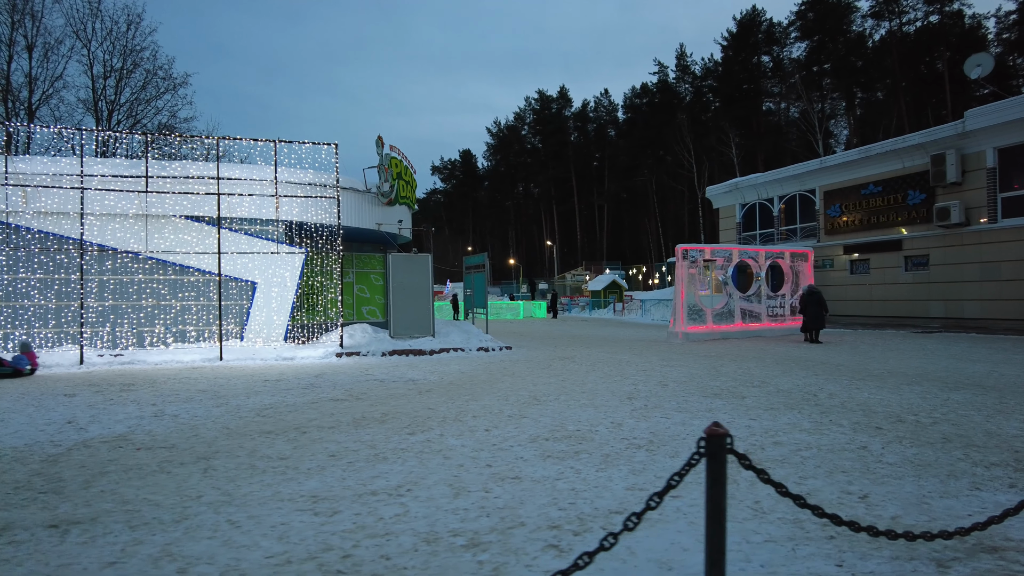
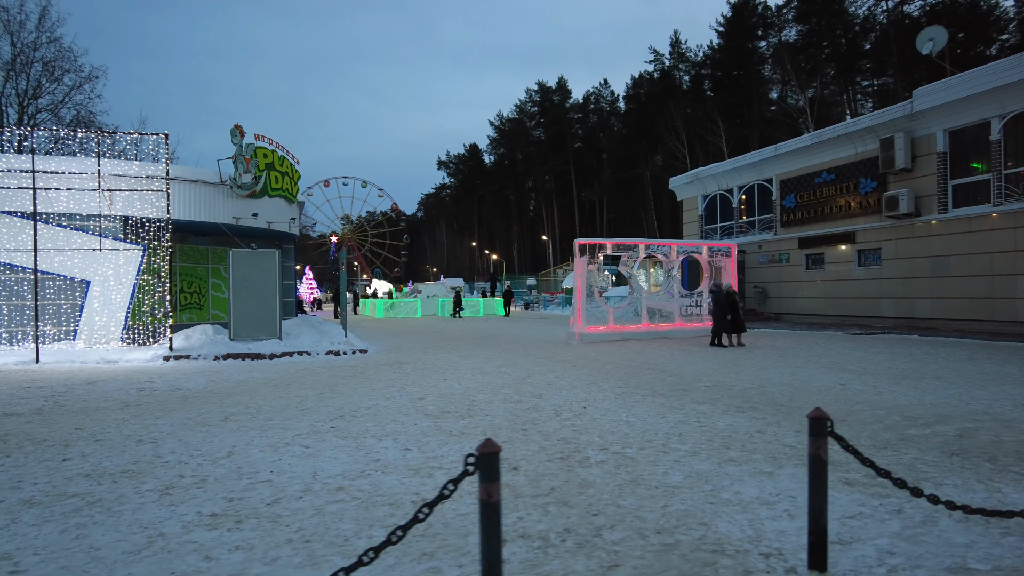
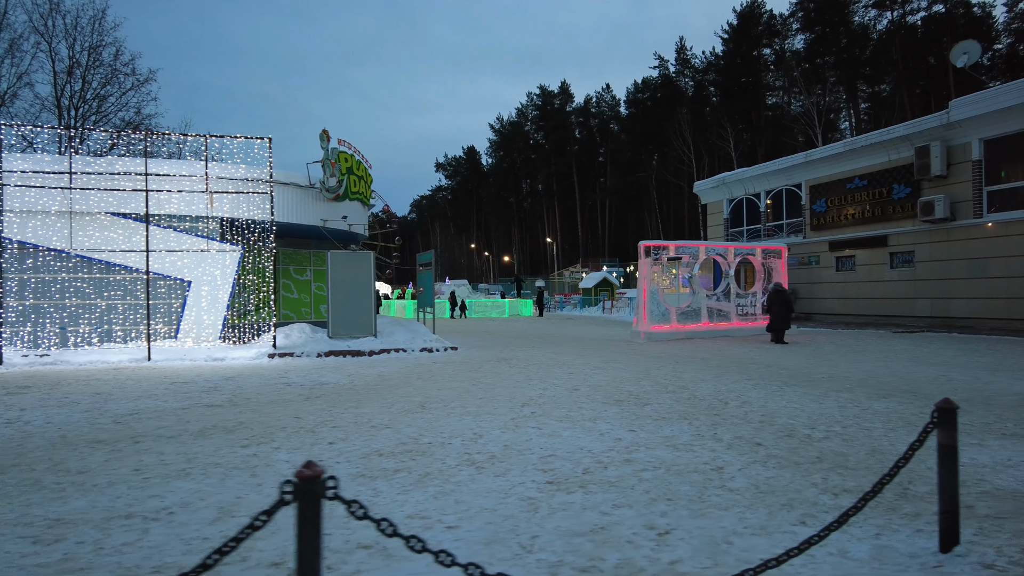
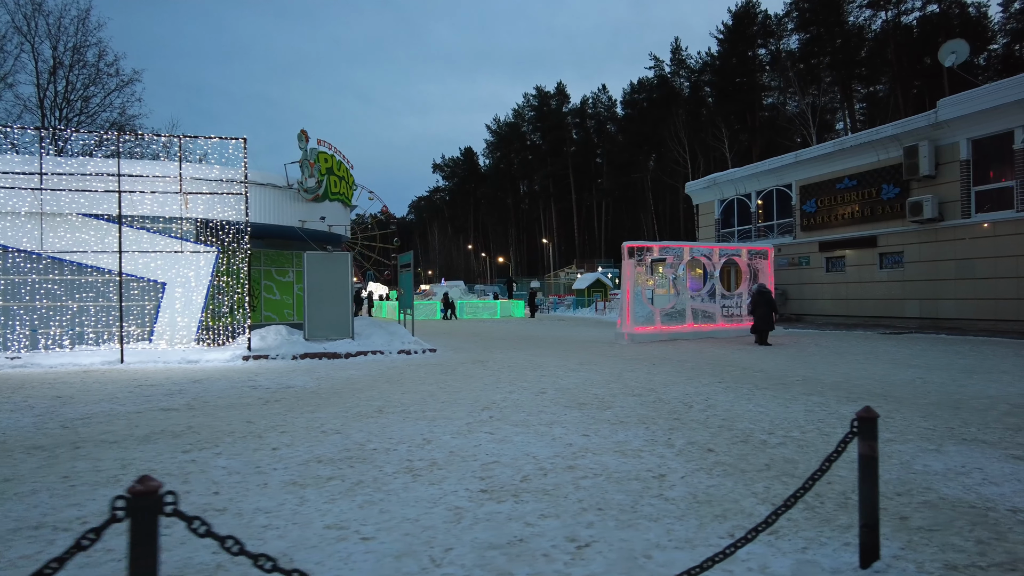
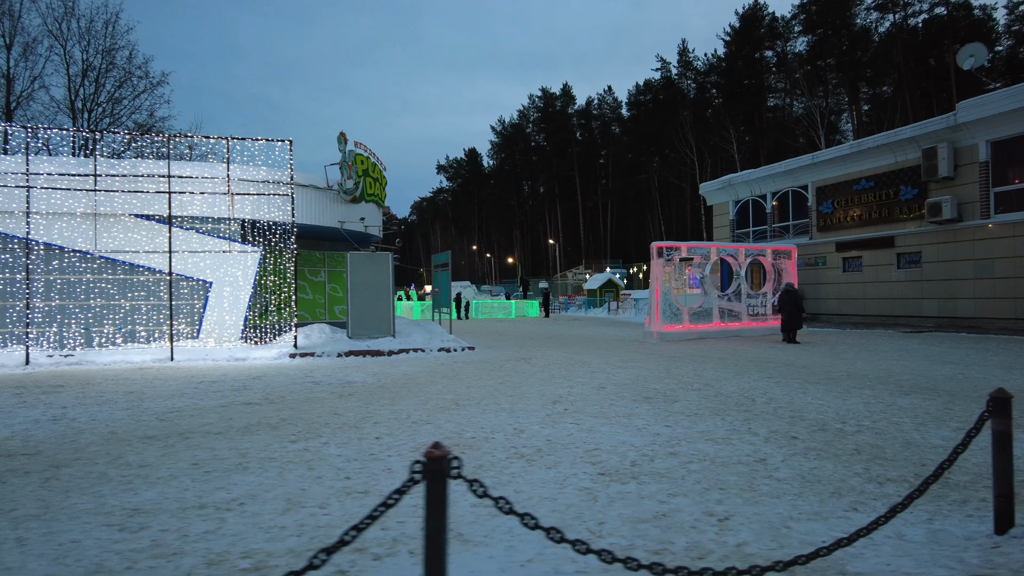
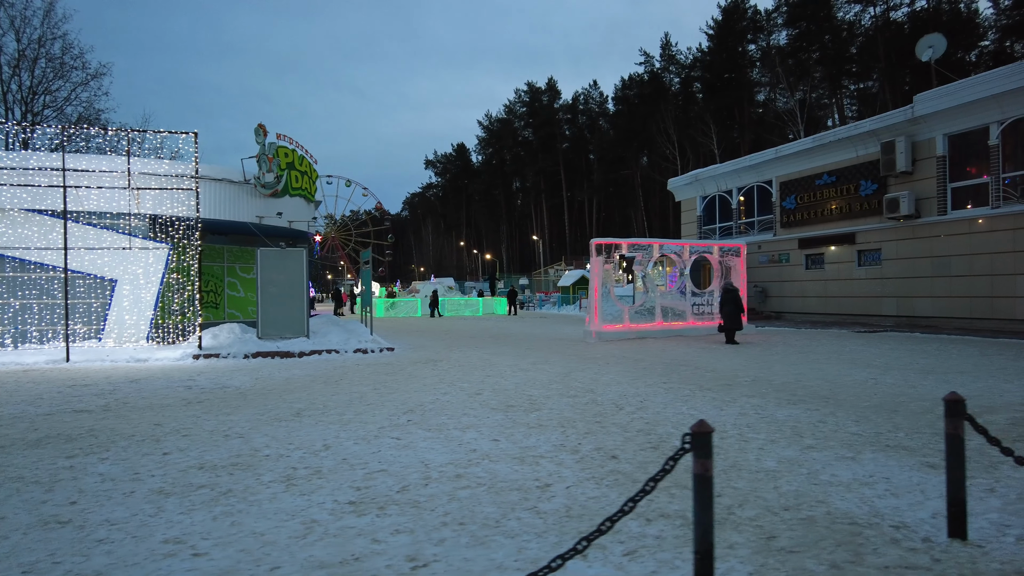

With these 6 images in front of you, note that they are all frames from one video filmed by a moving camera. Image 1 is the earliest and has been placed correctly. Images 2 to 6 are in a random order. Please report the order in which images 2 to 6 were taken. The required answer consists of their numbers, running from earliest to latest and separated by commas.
5, 3, 4, 6, 2
